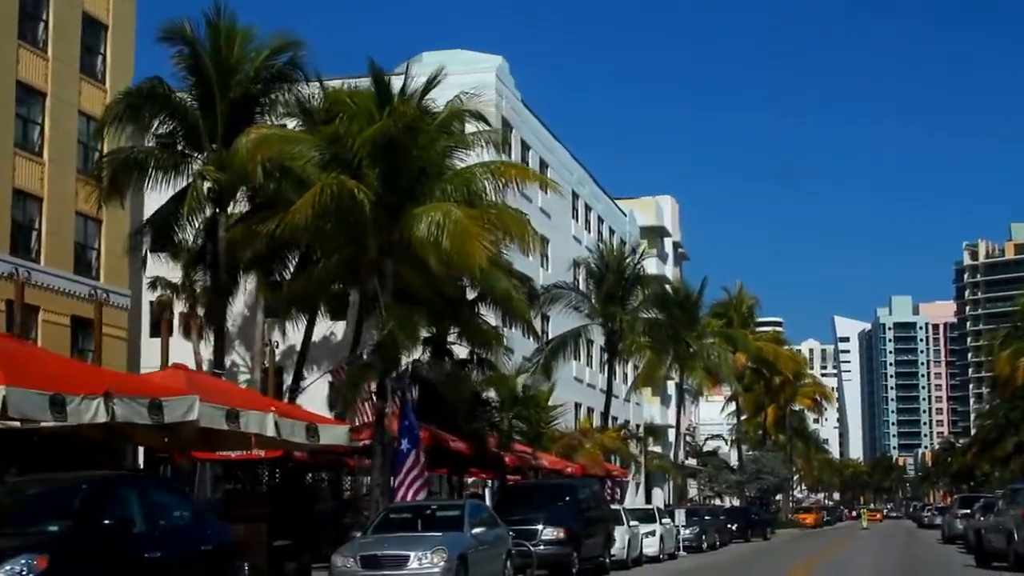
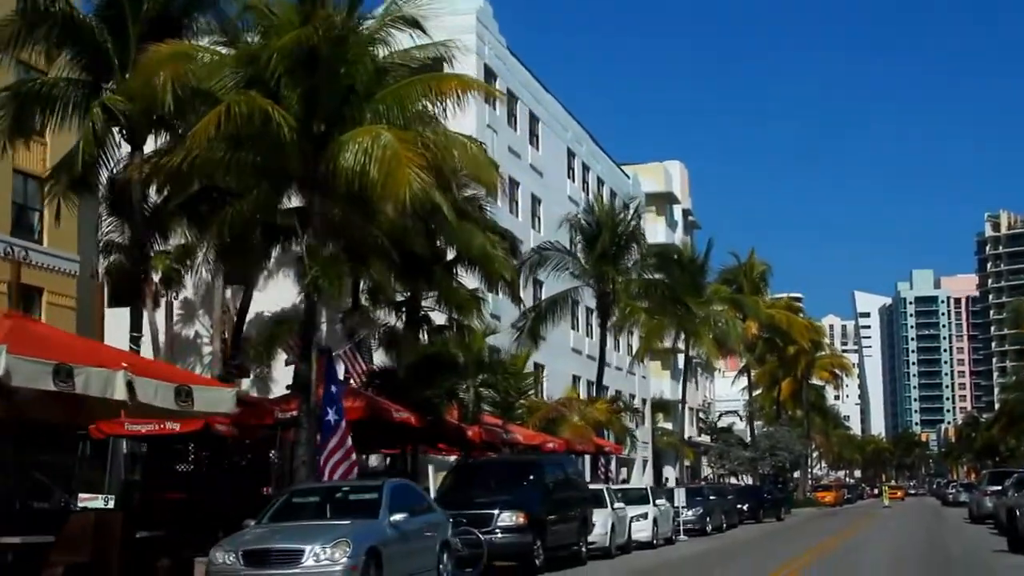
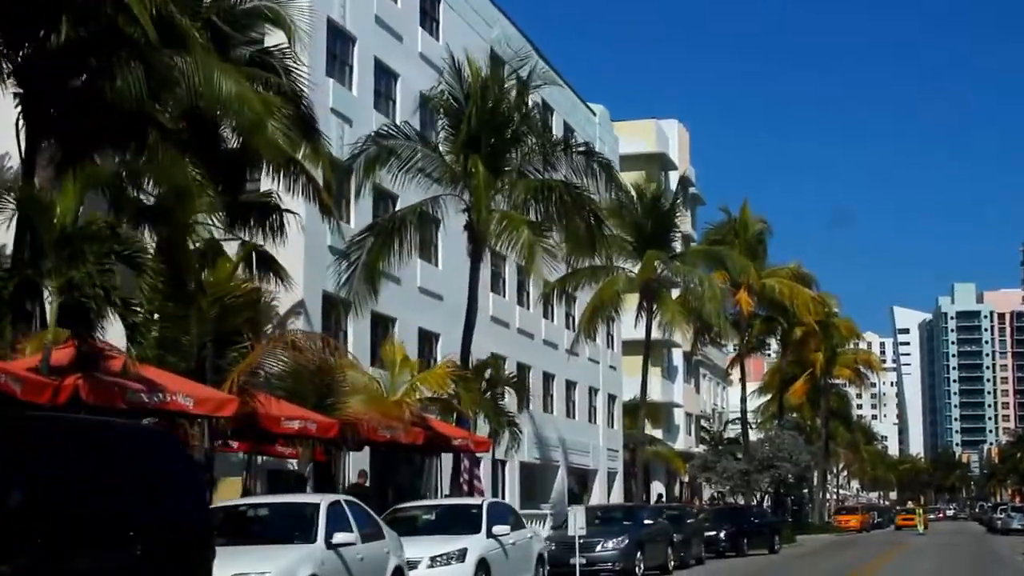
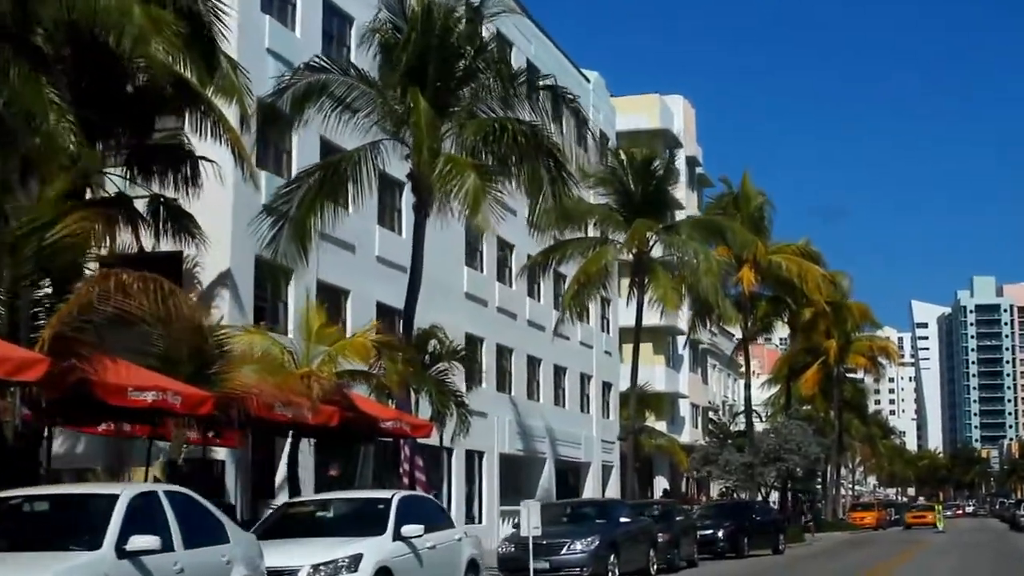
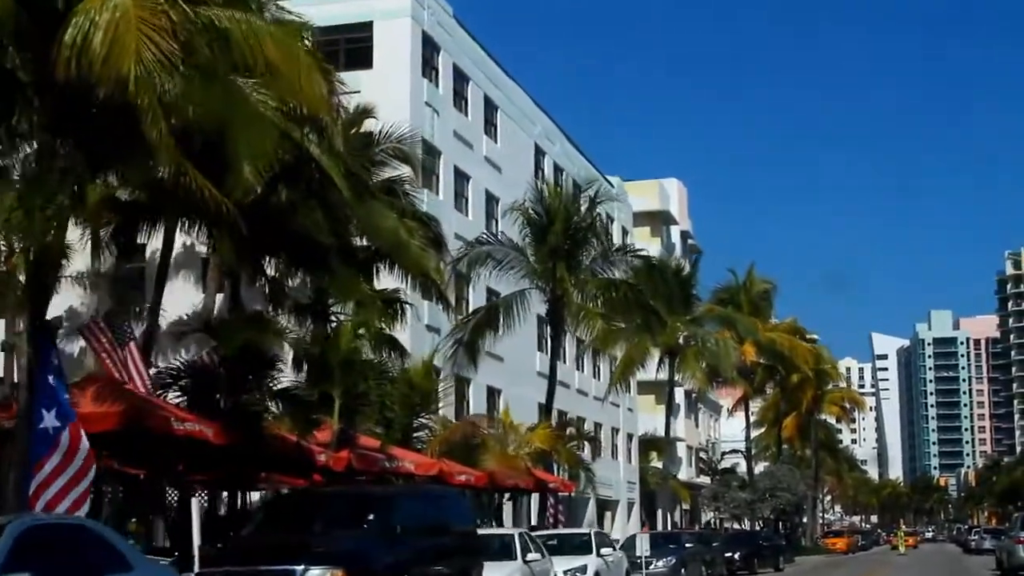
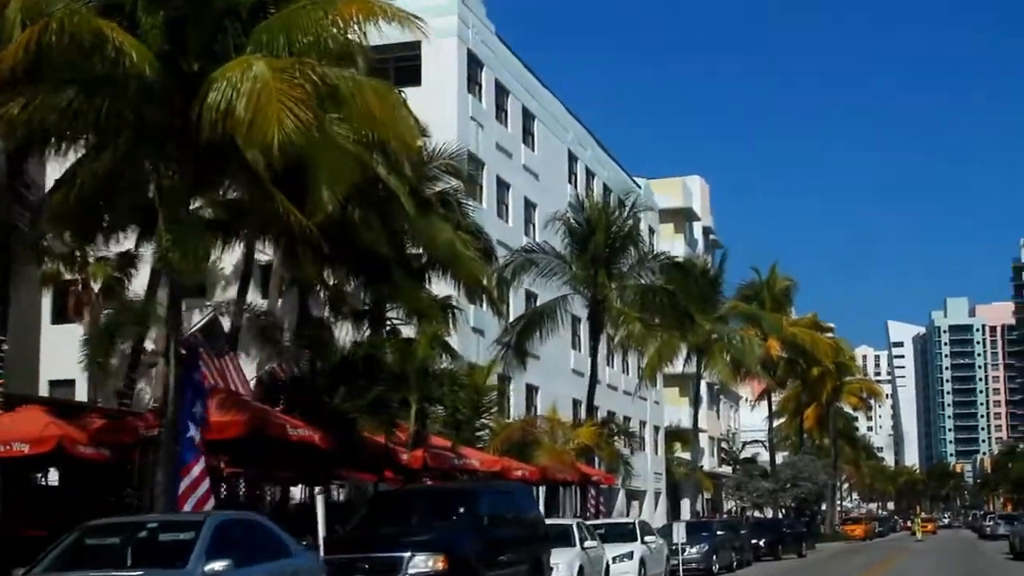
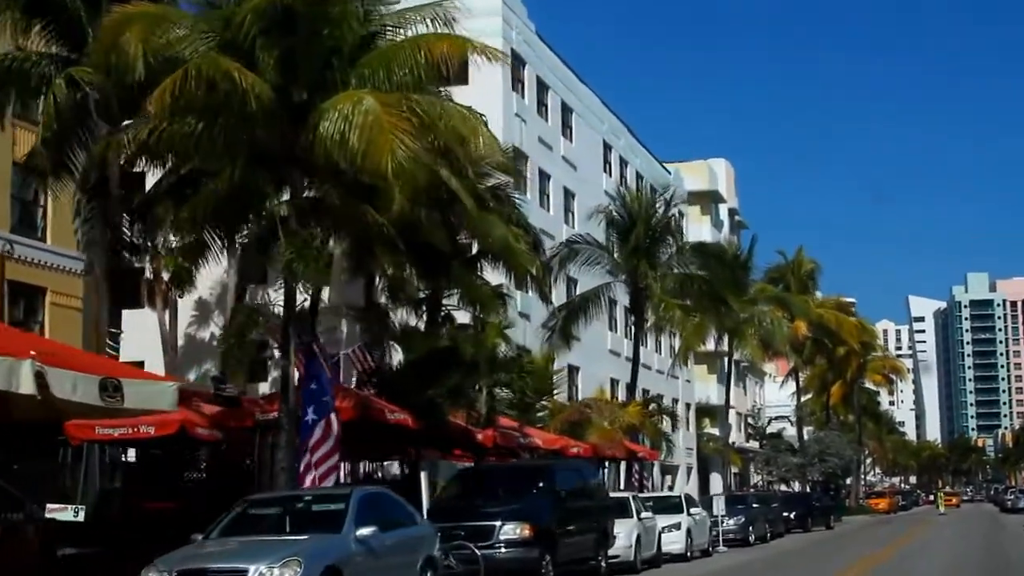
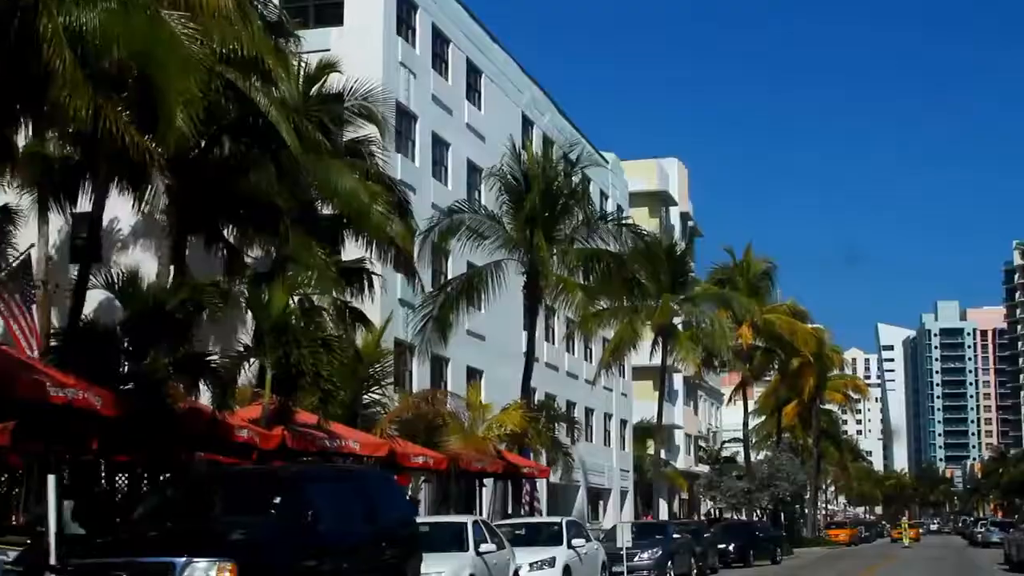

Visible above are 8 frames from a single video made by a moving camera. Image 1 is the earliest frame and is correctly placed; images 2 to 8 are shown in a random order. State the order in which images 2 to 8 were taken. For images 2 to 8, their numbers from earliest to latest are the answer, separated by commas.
2, 7, 6, 5, 8, 3, 4
